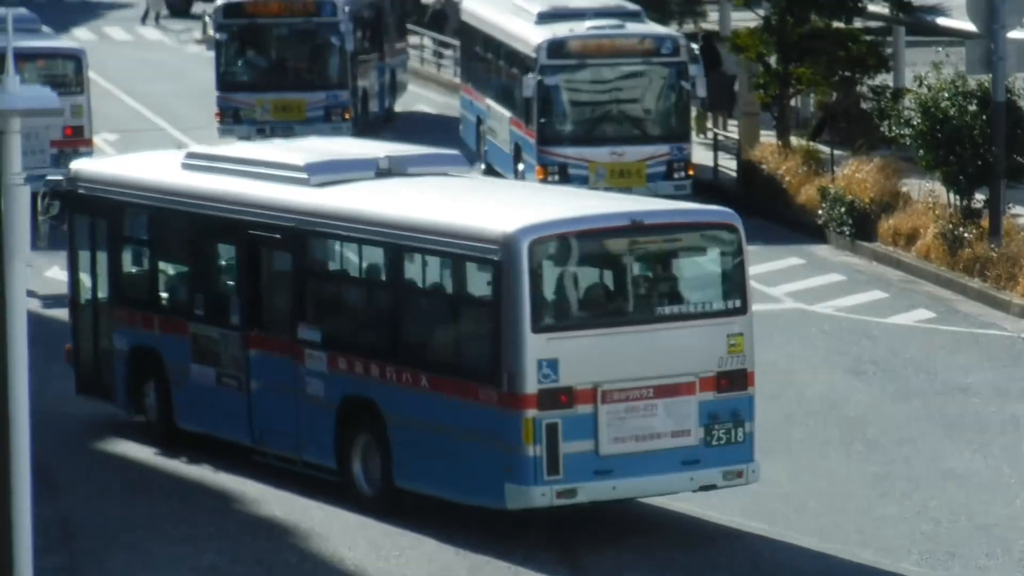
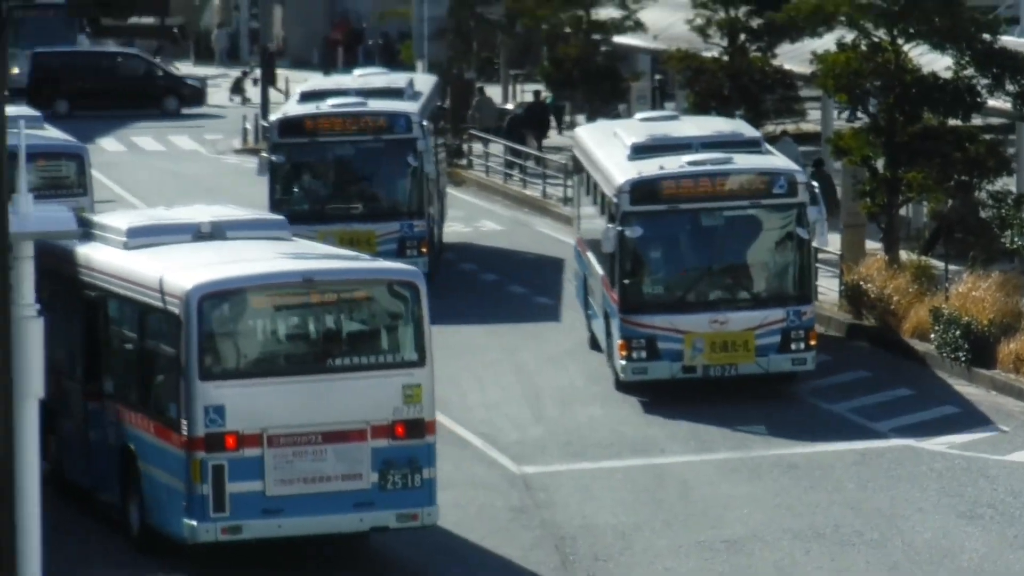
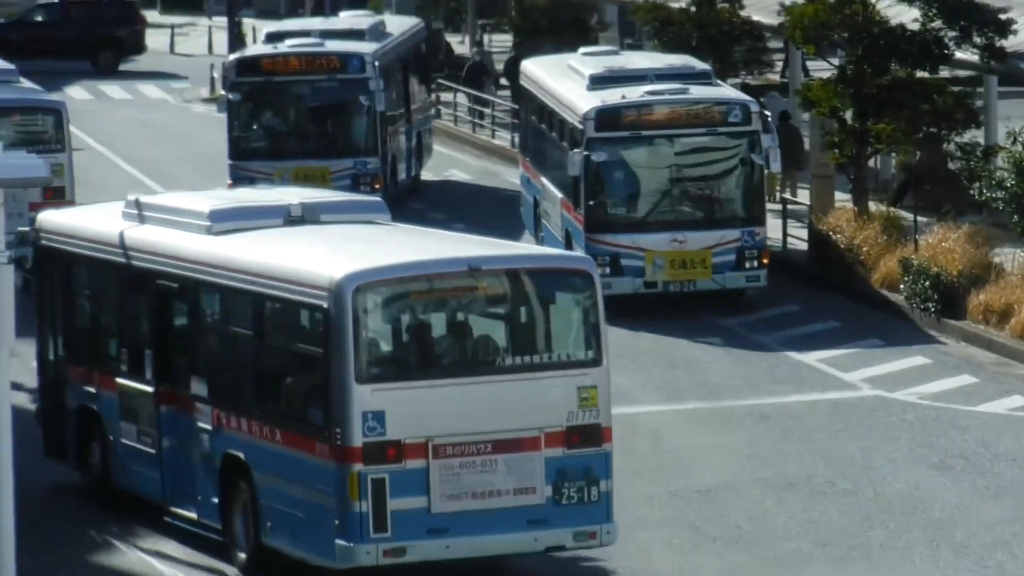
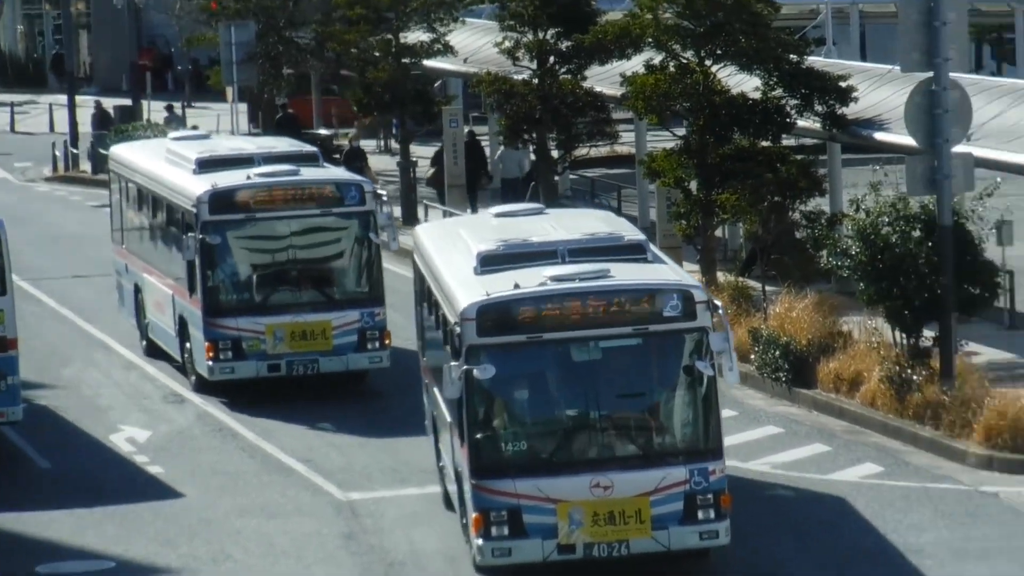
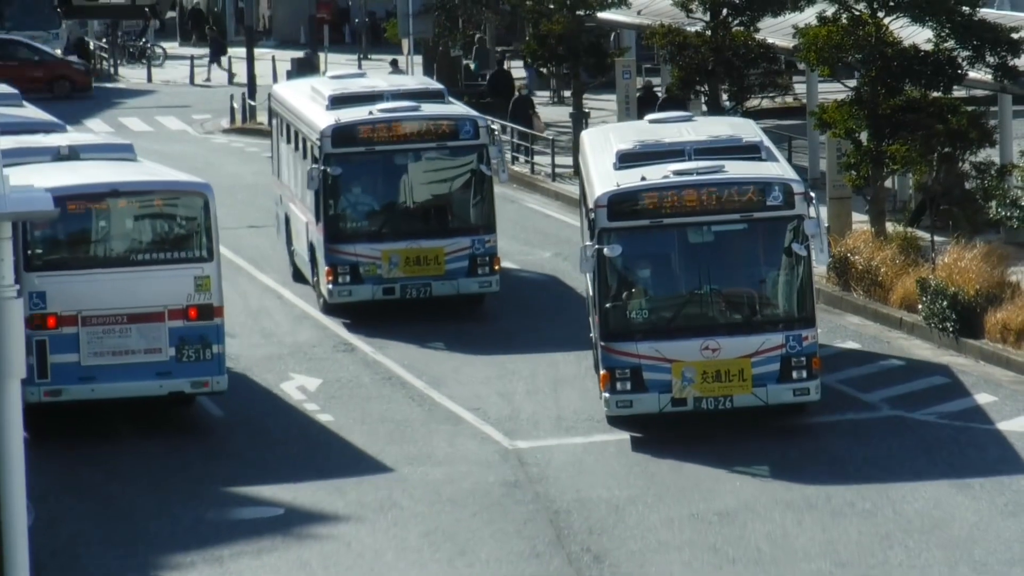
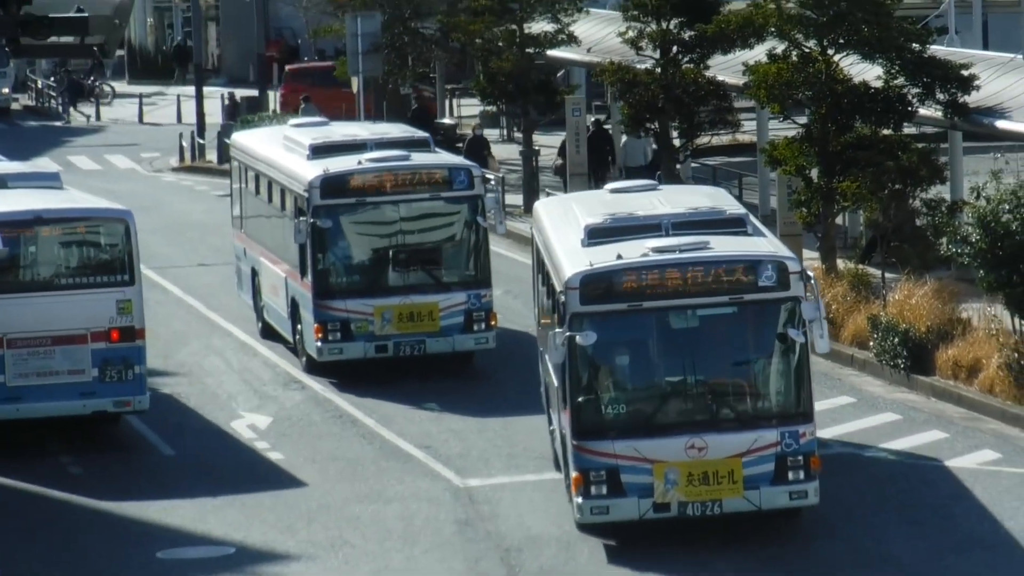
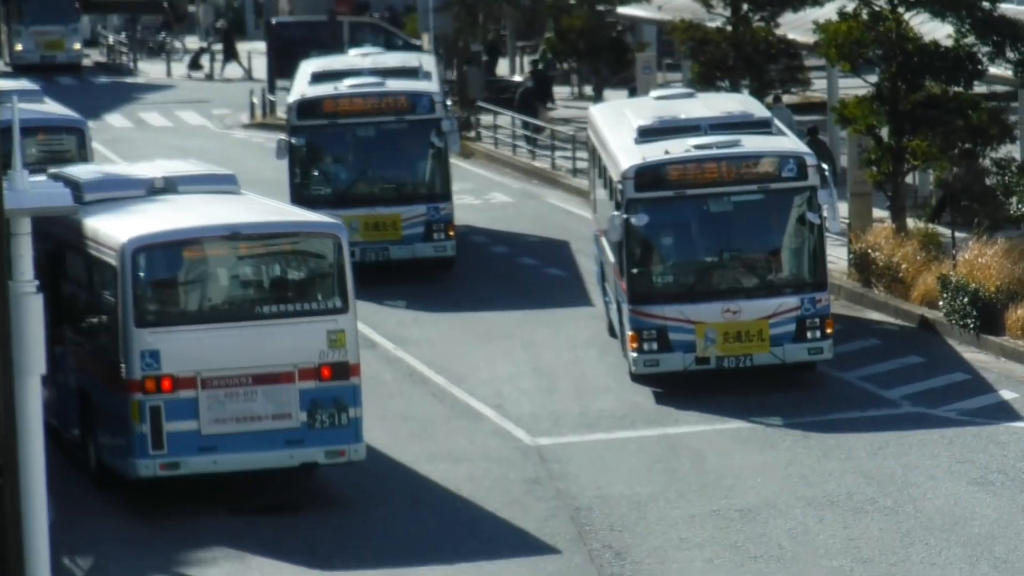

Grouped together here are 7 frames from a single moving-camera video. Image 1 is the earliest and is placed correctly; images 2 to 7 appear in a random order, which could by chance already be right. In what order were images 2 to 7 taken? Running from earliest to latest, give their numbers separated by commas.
3, 2, 7, 5, 6, 4
